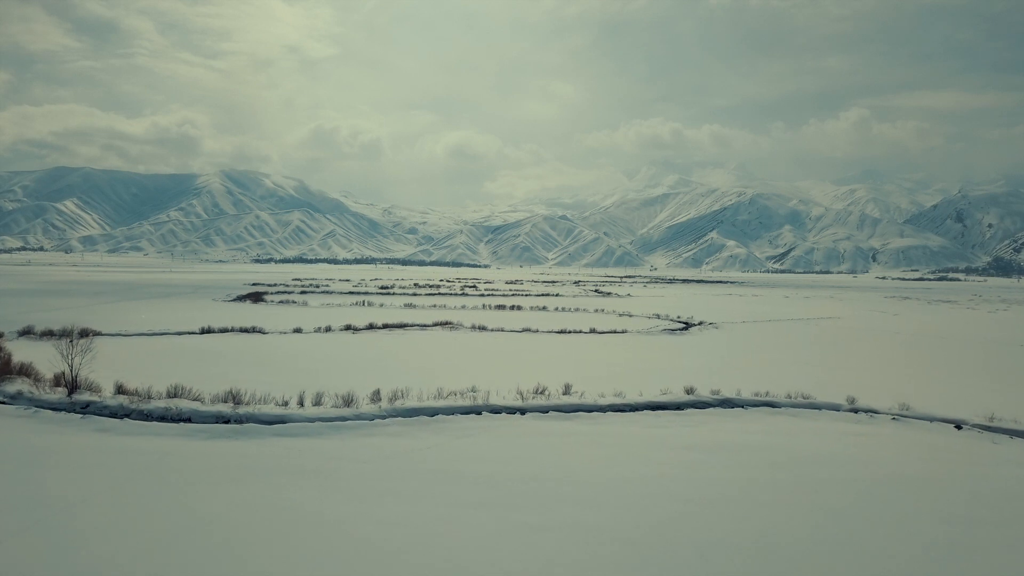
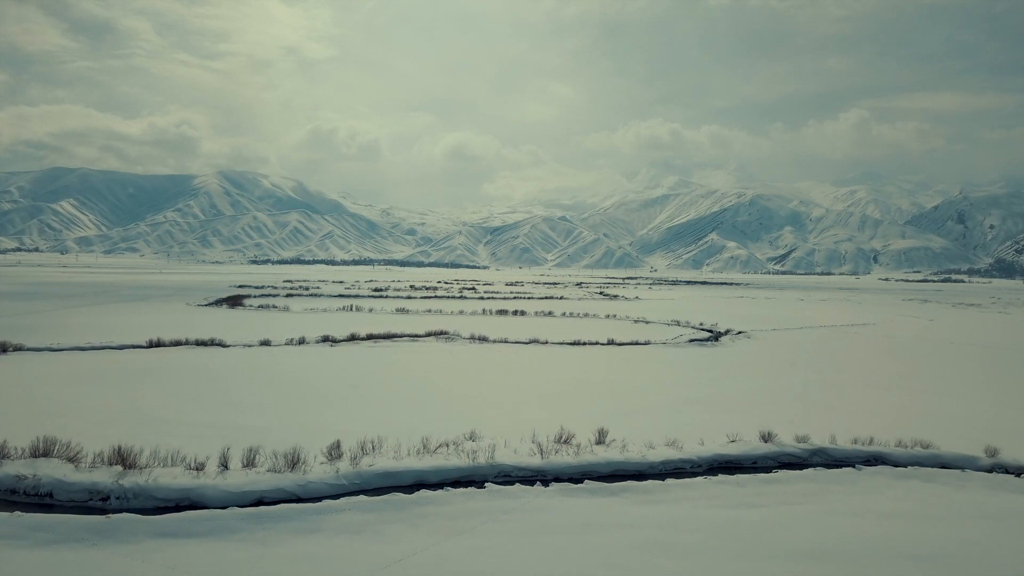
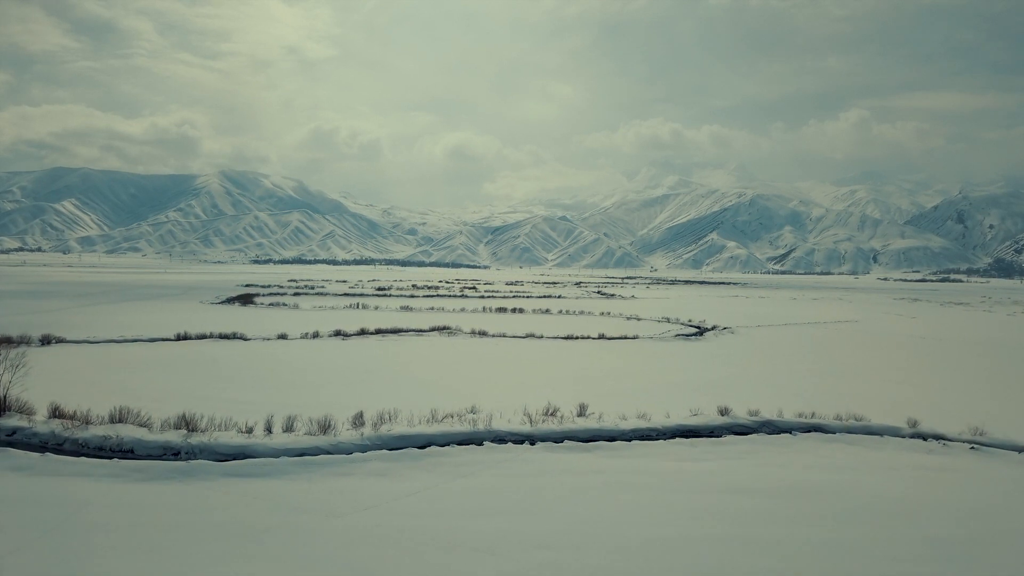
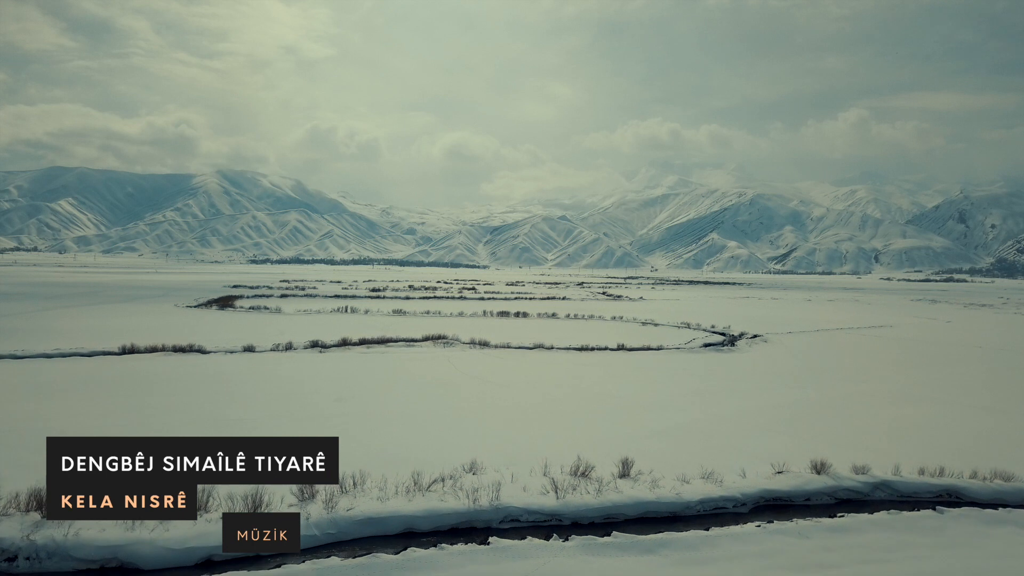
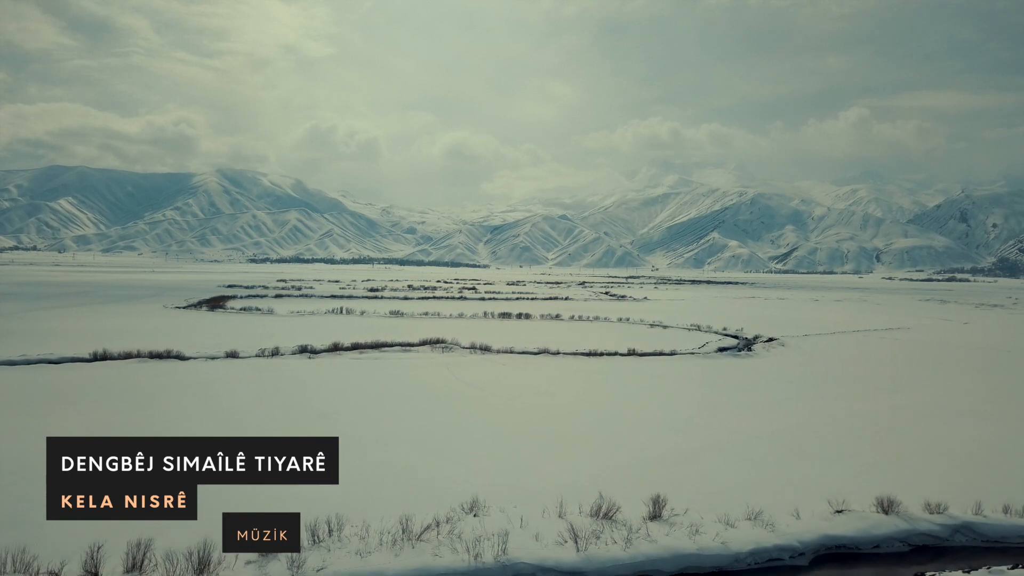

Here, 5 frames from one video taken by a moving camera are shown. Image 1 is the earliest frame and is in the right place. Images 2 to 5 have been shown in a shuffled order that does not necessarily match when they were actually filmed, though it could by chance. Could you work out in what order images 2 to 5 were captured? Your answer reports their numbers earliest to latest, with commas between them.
3, 2, 4, 5
